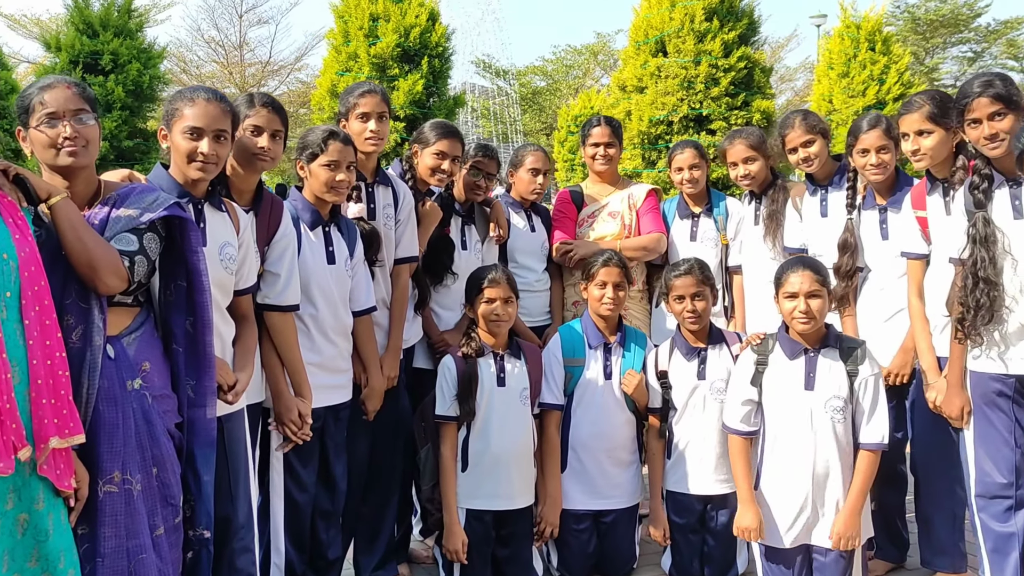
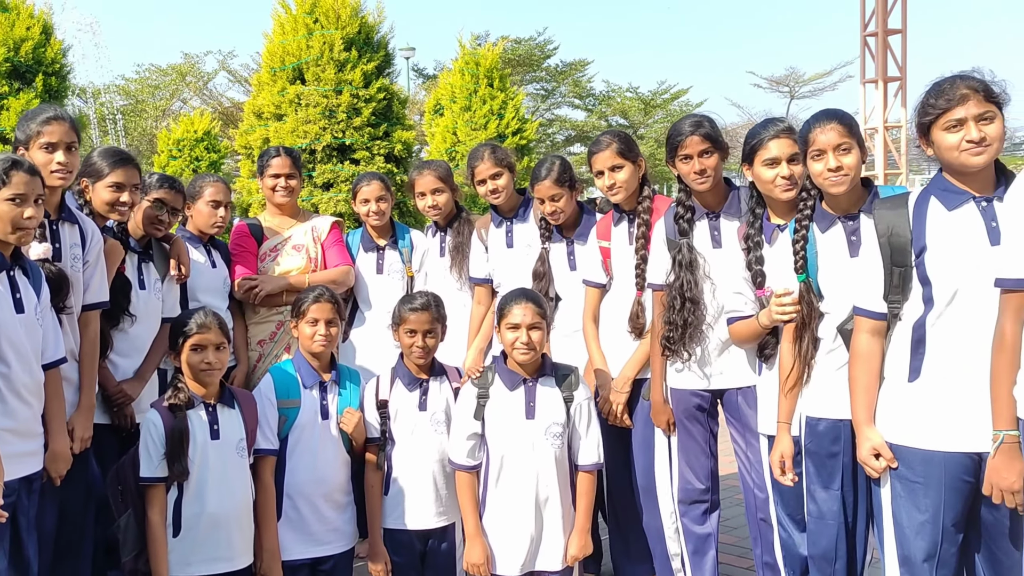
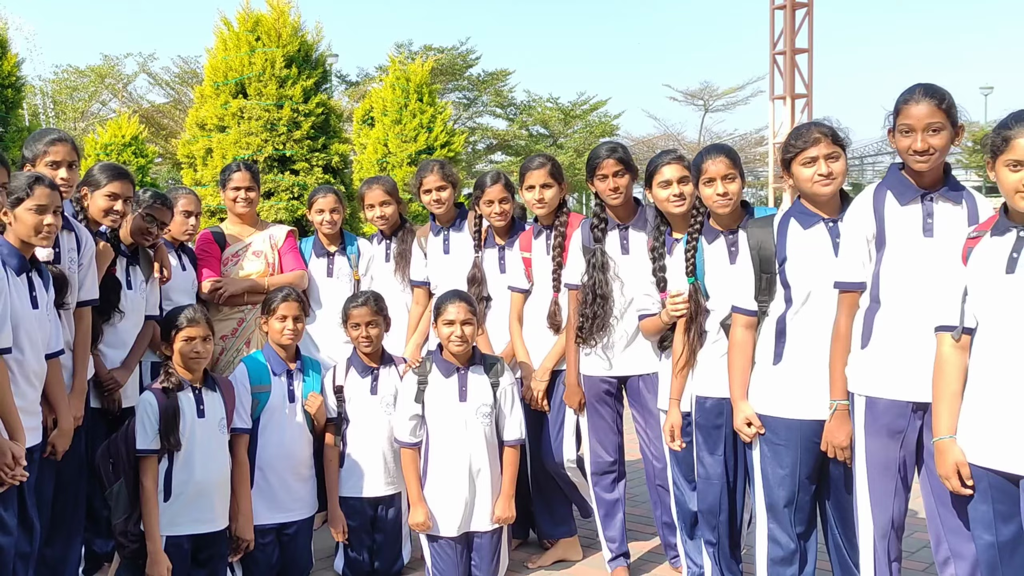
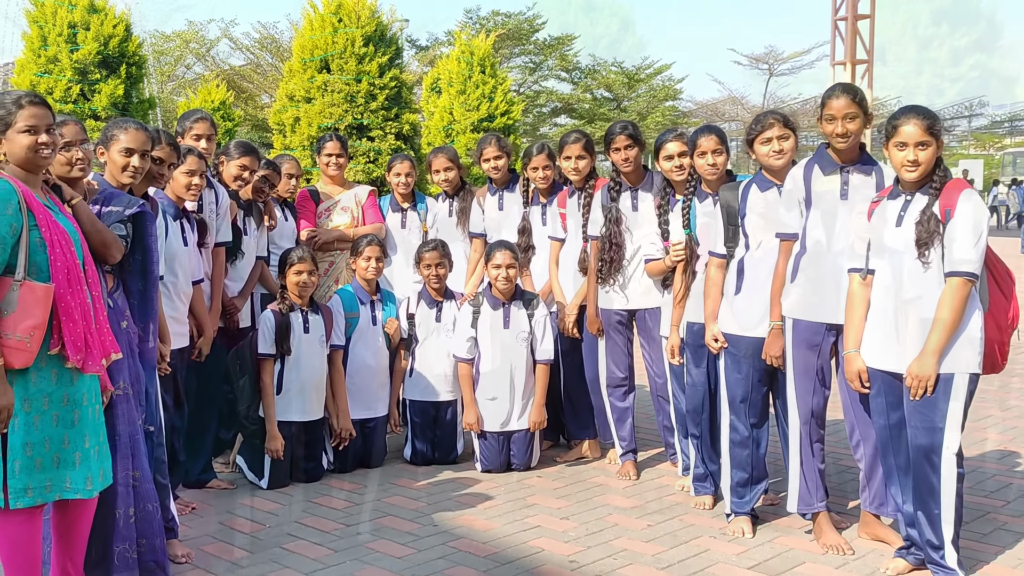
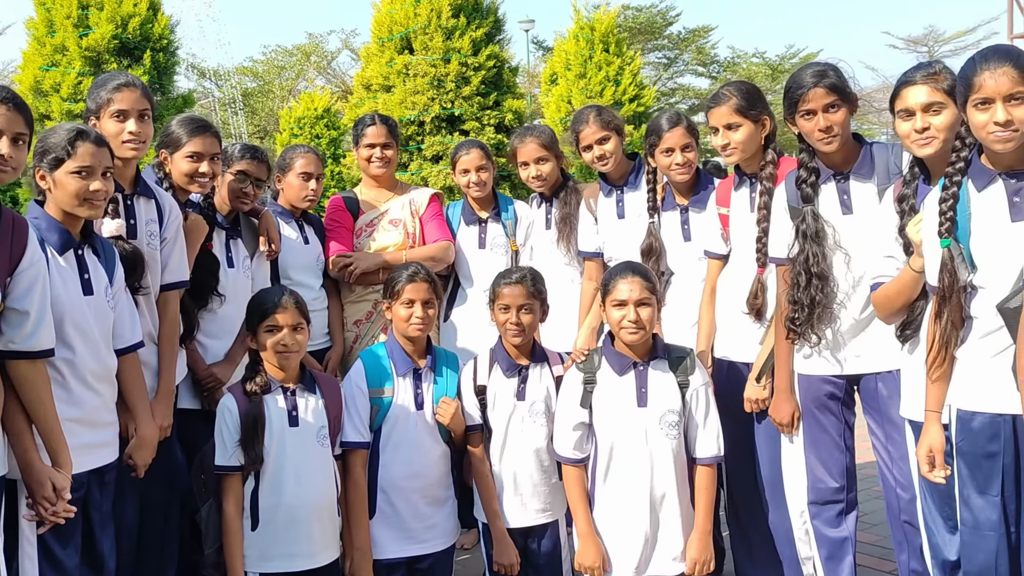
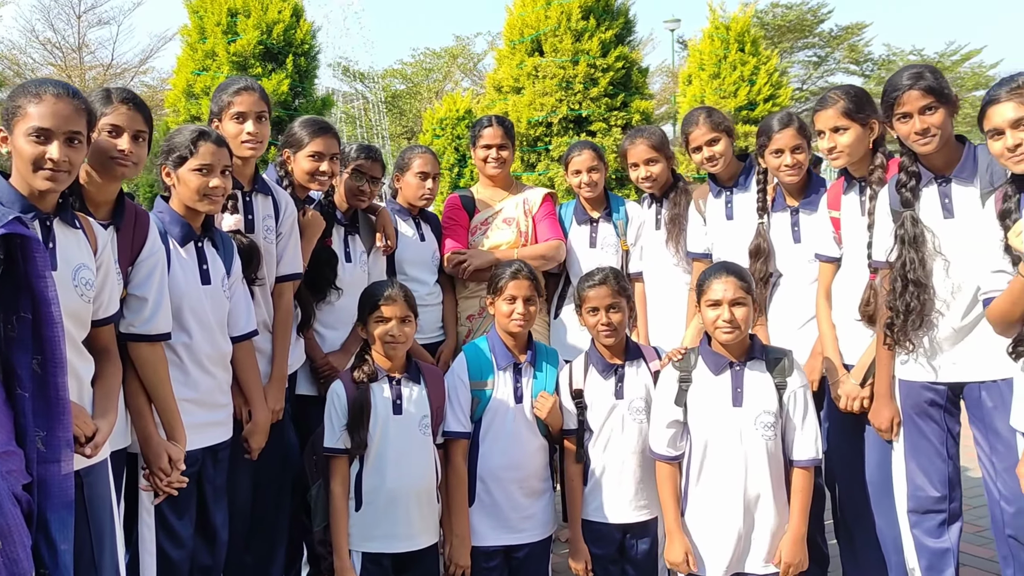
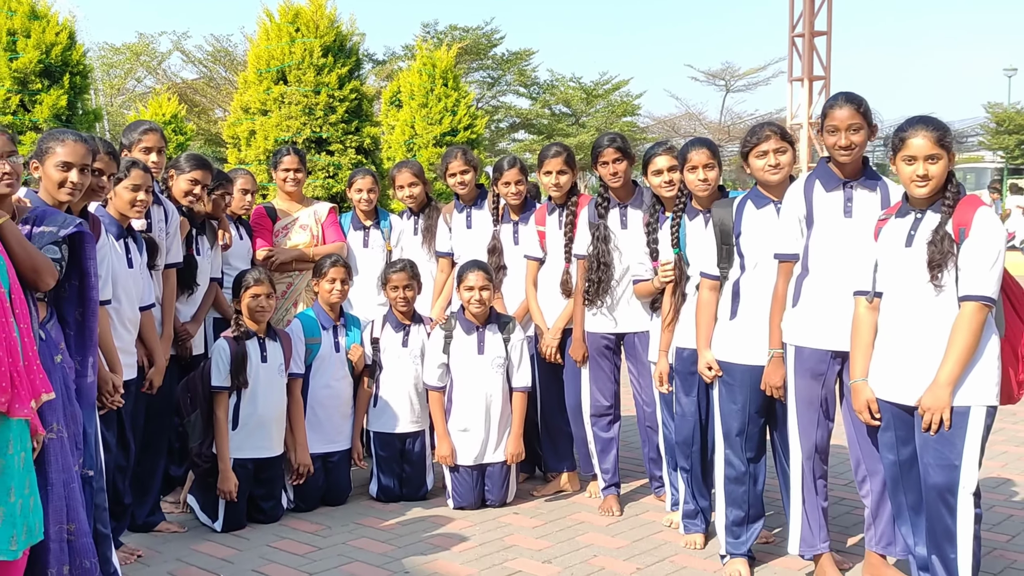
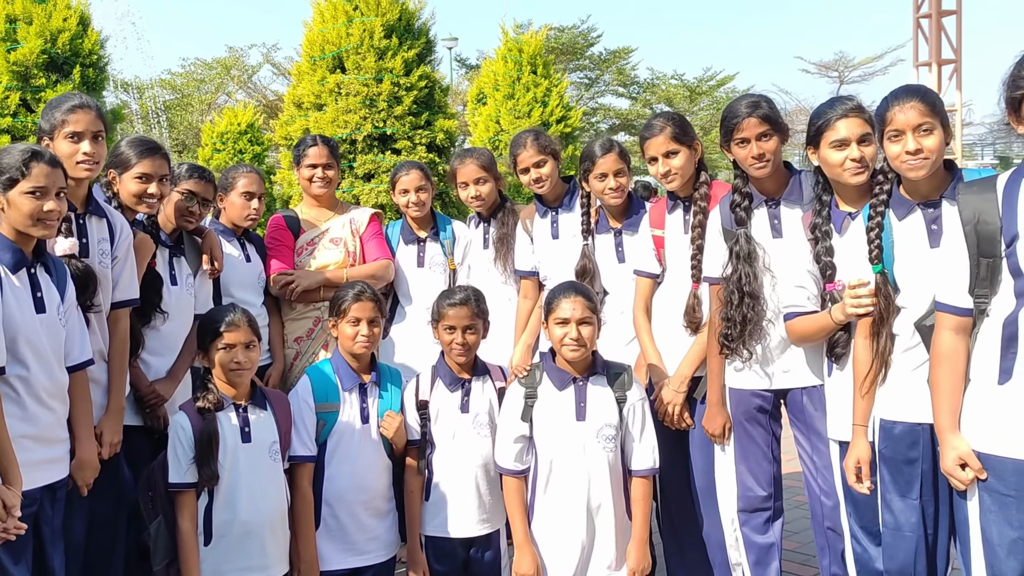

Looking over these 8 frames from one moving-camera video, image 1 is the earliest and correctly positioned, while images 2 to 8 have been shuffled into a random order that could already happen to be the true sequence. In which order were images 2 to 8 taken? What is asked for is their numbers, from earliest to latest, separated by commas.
6, 5, 8, 2, 3, 7, 4
